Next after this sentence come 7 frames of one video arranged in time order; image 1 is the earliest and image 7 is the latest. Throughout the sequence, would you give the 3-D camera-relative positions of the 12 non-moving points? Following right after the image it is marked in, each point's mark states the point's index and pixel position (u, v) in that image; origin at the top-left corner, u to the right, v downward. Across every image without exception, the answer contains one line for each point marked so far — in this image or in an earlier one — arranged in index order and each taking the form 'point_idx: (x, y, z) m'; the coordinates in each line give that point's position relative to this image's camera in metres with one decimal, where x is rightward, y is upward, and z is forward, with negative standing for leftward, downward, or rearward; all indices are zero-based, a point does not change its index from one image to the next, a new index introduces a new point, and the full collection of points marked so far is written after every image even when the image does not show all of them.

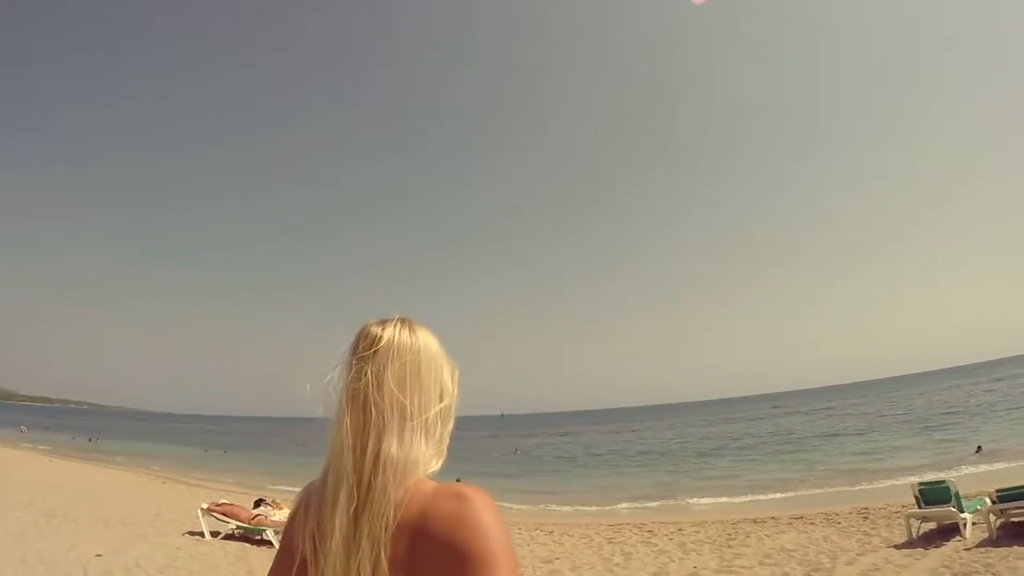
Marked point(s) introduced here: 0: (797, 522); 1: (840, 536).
0: (+4.6, -3.7, +10.1) m
1: (+4.7, -3.5, +9.0) m
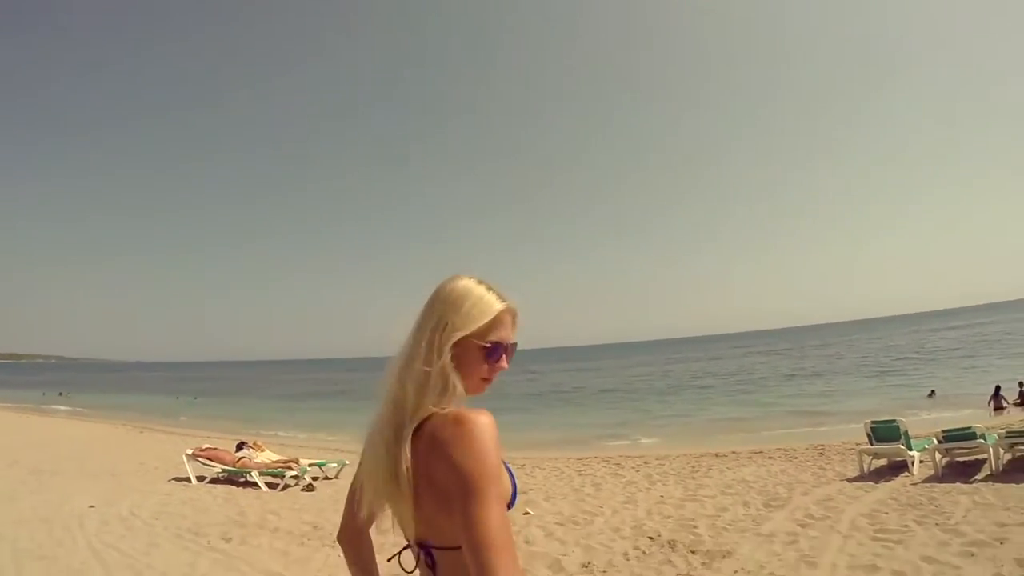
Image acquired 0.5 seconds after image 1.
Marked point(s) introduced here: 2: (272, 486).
0: (+4.2, -2.8, +10.6) m
1: (+4.4, -2.8, +9.6) m
2: (-4.4, -3.6, +11.4) m
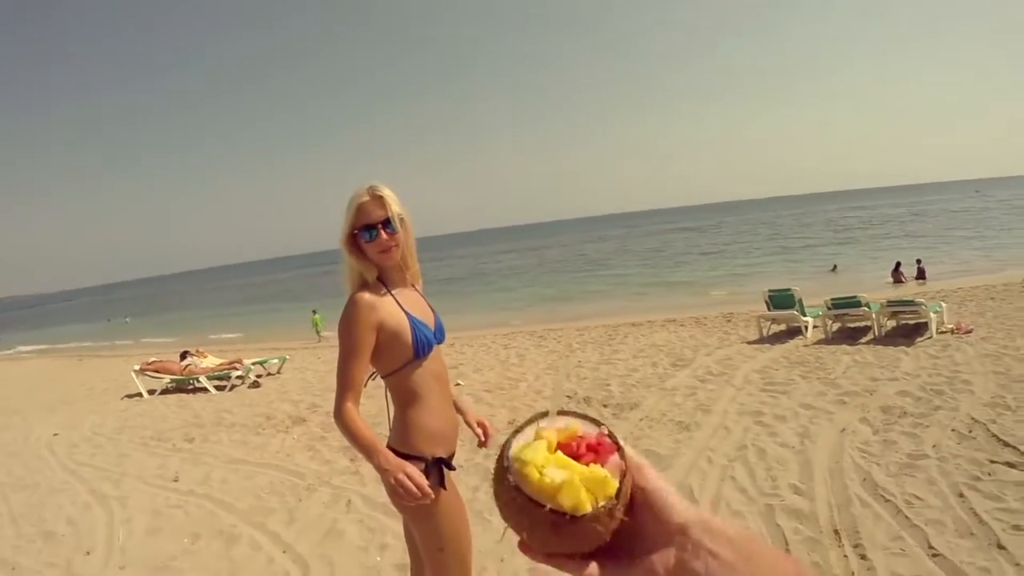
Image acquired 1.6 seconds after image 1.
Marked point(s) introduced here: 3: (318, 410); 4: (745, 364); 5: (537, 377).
0: (+3.0, -0.8, +11.7) m
1: (+3.3, -0.8, +10.6) m
2: (-5.5, -2.0, +11.8) m
3: (-3.1, -1.9, +9.7) m
4: (+3.4, -1.1, +8.9) m
5: (+0.4, -1.3, +8.4) m
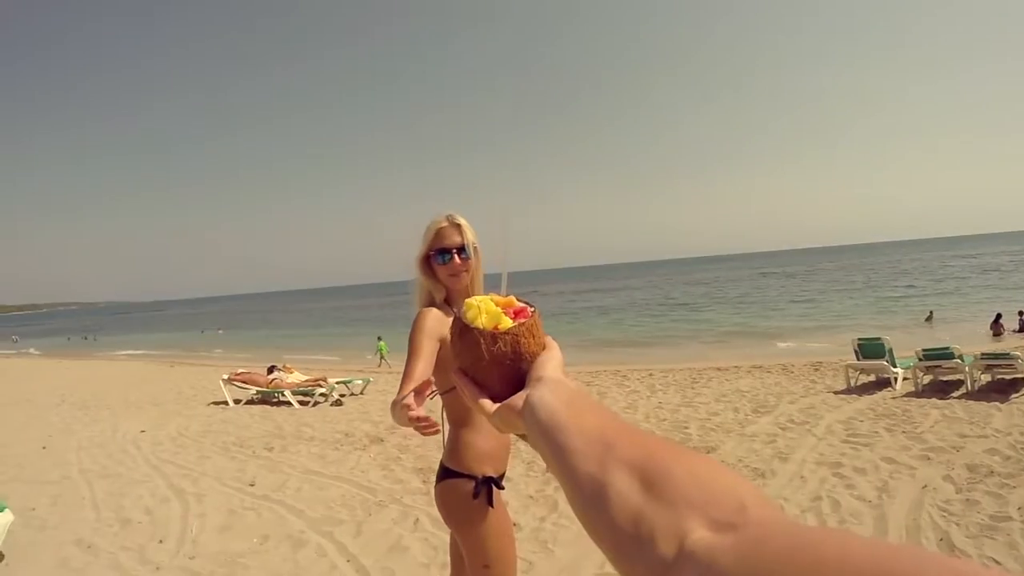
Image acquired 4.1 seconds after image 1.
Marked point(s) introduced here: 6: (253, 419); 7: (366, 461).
0: (+4.4, -1.6, +11.4) m
1: (+4.5, -1.6, +10.3) m
2: (-4.2, -2.3, +12.4) m
3: (-1.9, -2.3, +10.0) m
4: (+4.4, -1.8, +8.6) m
5: (+1.3, -1.8, +8.5) m
6: (-4.8, -2.5, +11.5) m
7: (-2.1, -2.5, +8.8) m
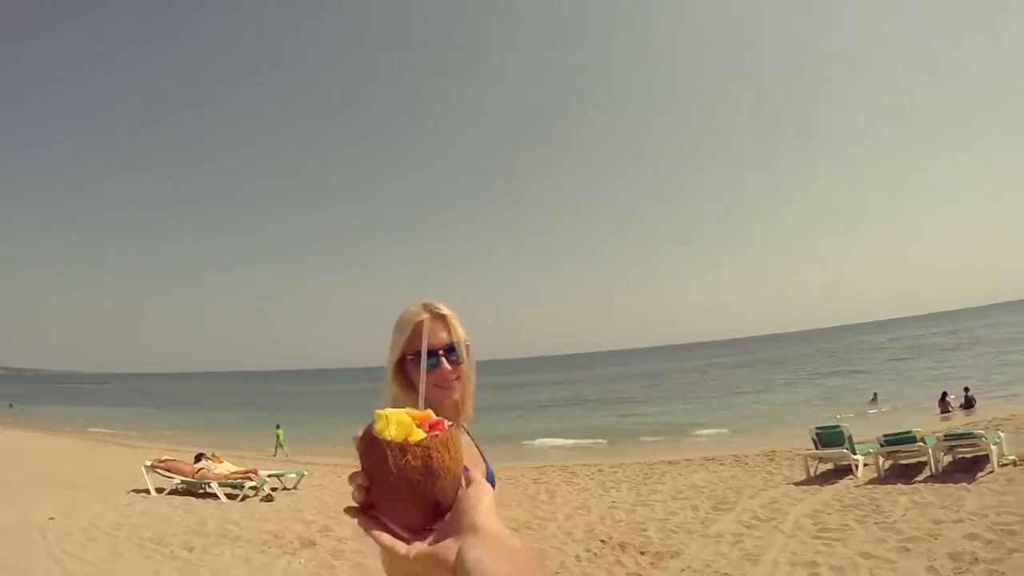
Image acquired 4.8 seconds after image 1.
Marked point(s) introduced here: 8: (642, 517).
0: (+3.5, -3.0, +11.0) m
1: (+3.8, -2.9, +9.9) m
2: (-5.1, -3.8, +11.3) m
3: (-2.7, -3.6, +9.1) m
4: (+3.7, -3.0, +8.2) m
5: (+0.7, -2.9, +7.8) m
6: (-5.7, -3.8, +10.4) m
7: (-2.8, -3.6, +7.9) m
8: (+1.7, -2.9, +7.9) m
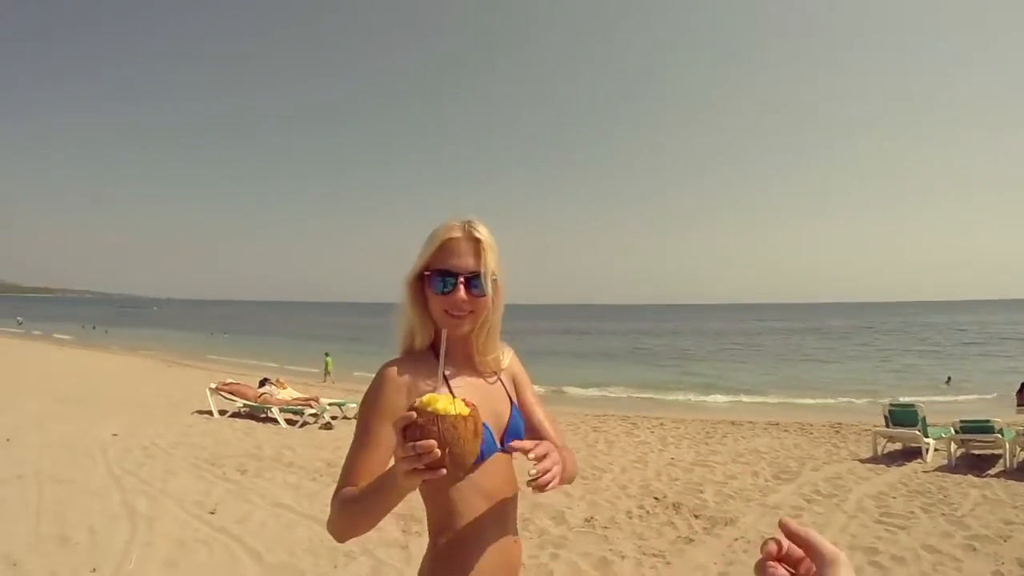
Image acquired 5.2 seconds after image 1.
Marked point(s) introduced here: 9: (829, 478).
0: (+4.4, -2.4, +10.6) m
1: (+4.5, -2.4, +9.5) m
2: (-4.2, -2.5, +11.6) m
3: (-2.0, -2.6, +9.2) m
4: (+4.4, -2.5, +7.8) m
5: (+1.4, -2.3, +7.7) m
6: (-4.9, -2.6, +10.7) m
7: (-2.1, -2.7, +8.0) m
8: (+2.3, -2.3, +7.7) m
9: (+4.1, -2.5, +8.0) m
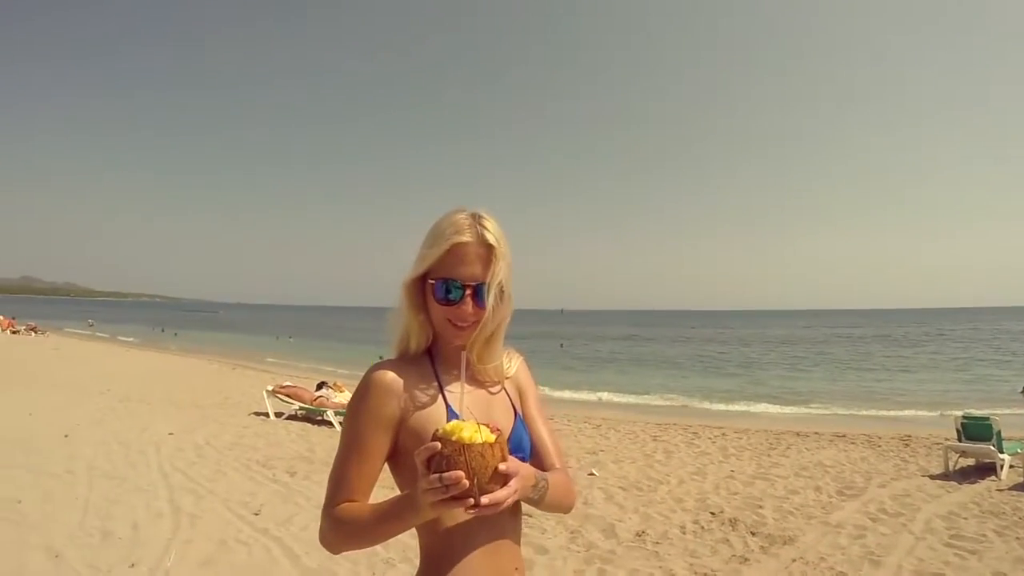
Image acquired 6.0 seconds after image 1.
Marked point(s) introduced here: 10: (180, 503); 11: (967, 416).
0: (+5.1, -2.5, +10.1) m
1: (+5.2, -2.5, +9.0) m
2: (-3.5, -2.6, +11.6) m
3: (-1.4, -2.7, +9.1) m
4: (+4.9, -2.6, +7.3) m
5: (+1.9, -2.3, +7.3) m
6: (-4.2, -2.6, +10.7) m
7: (-1.6, -2.8, +7.9) m
8: (+2.8, -2.4, +7.2) m
9: (+4.6, -2.5, +7.5) m
10: (-4.0, -2.7, +7.4) m
11: (+6.5, -1.9, +8.9) m
